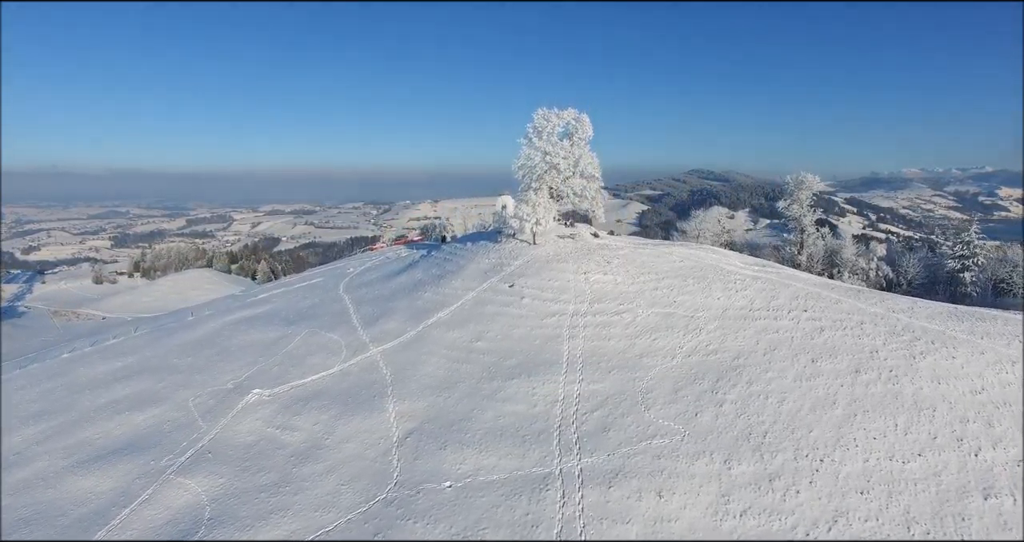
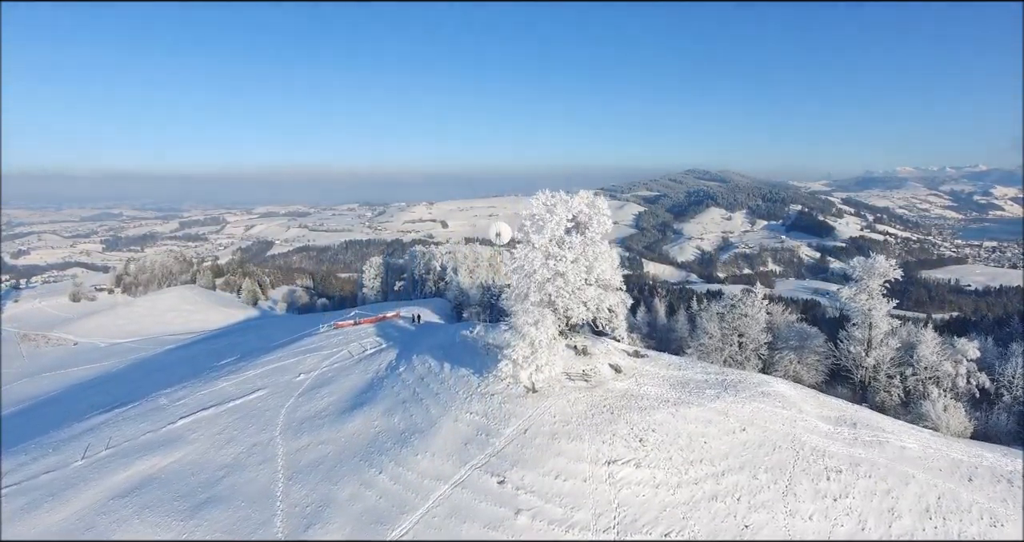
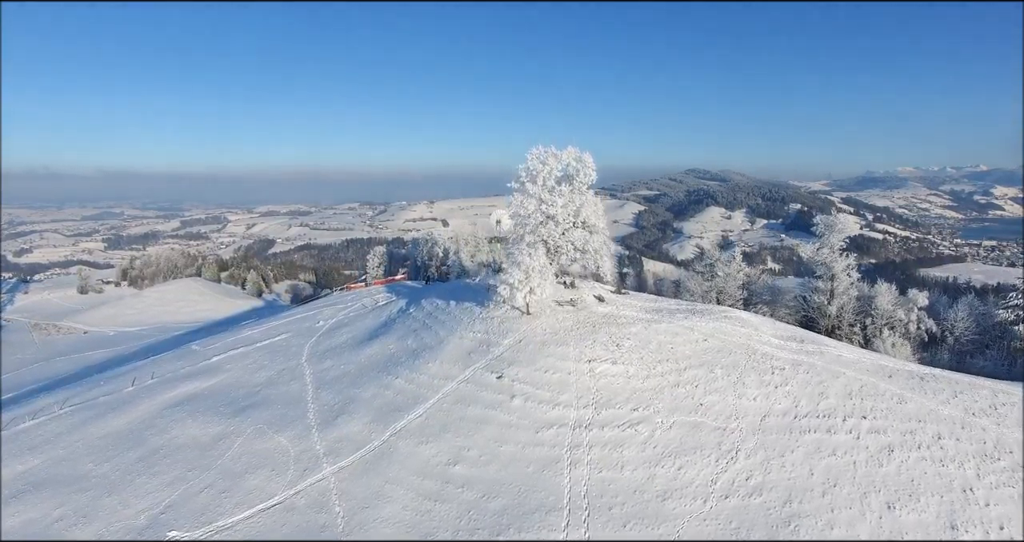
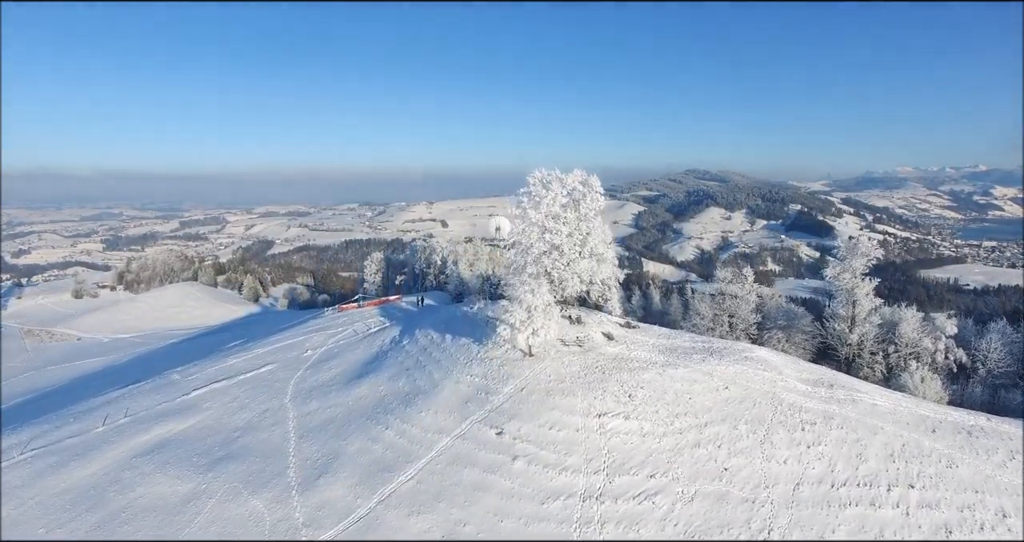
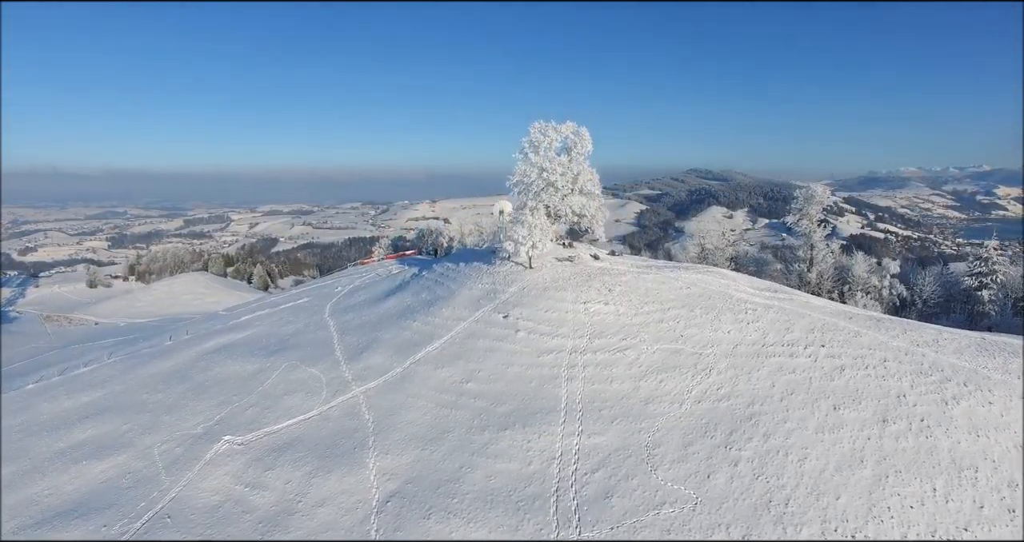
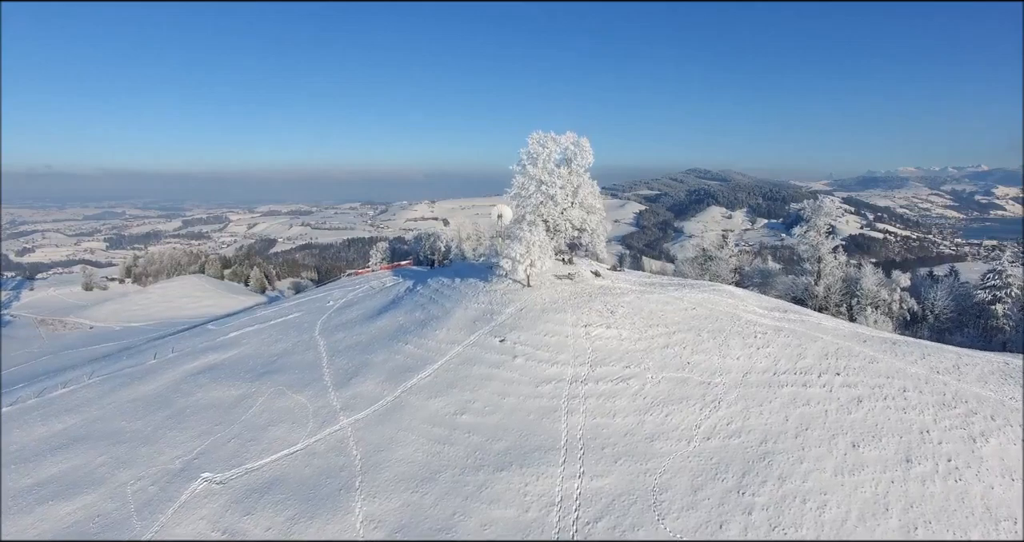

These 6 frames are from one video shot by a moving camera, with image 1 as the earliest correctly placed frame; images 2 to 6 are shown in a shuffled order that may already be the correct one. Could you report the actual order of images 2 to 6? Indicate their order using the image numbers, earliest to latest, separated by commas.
5, 6, 3, 4, 2
